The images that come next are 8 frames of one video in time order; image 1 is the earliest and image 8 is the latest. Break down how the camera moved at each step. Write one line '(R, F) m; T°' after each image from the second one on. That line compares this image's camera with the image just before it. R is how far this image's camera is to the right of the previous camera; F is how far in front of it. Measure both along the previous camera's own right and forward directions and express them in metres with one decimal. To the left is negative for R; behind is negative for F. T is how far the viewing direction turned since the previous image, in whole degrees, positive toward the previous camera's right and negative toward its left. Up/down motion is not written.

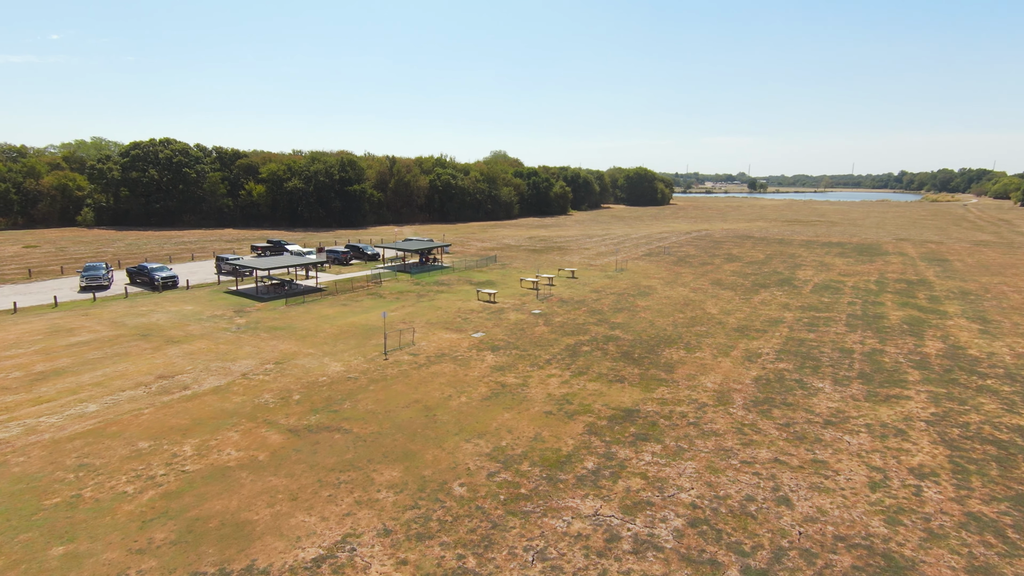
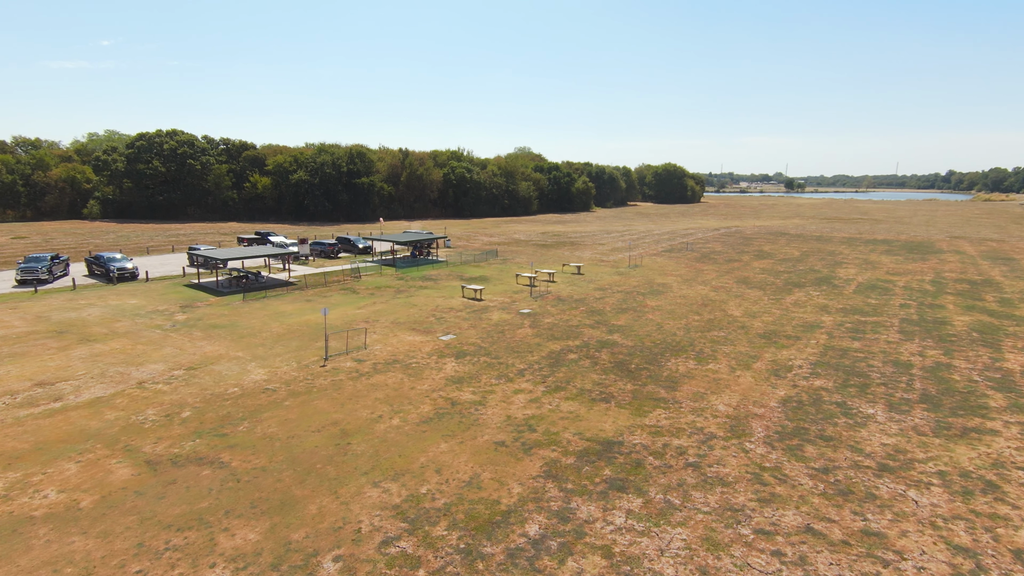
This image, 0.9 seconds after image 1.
(+2.2, +4.6) m; -3°
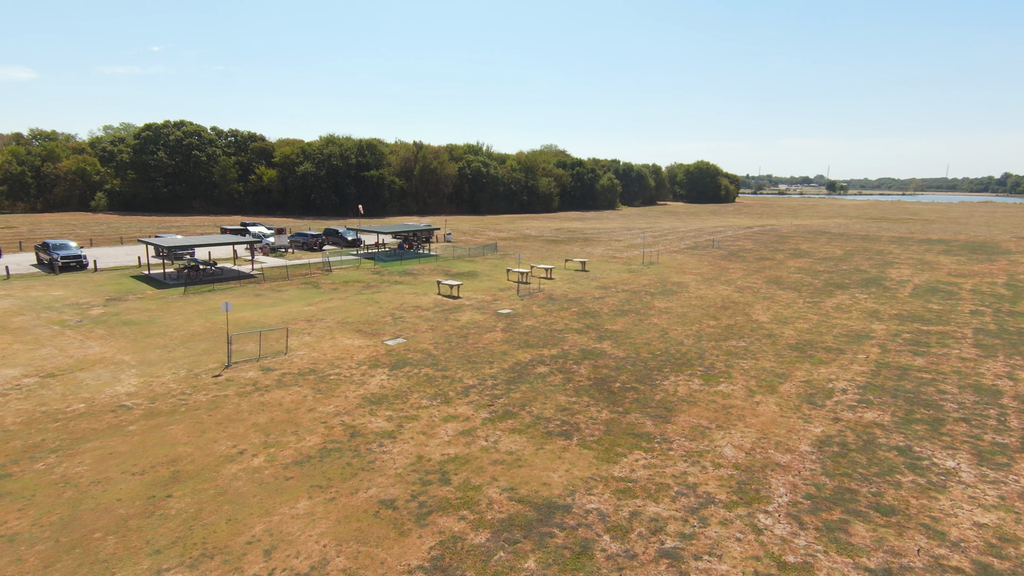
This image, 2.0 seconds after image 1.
(+2.2, +4.6) m; -3°
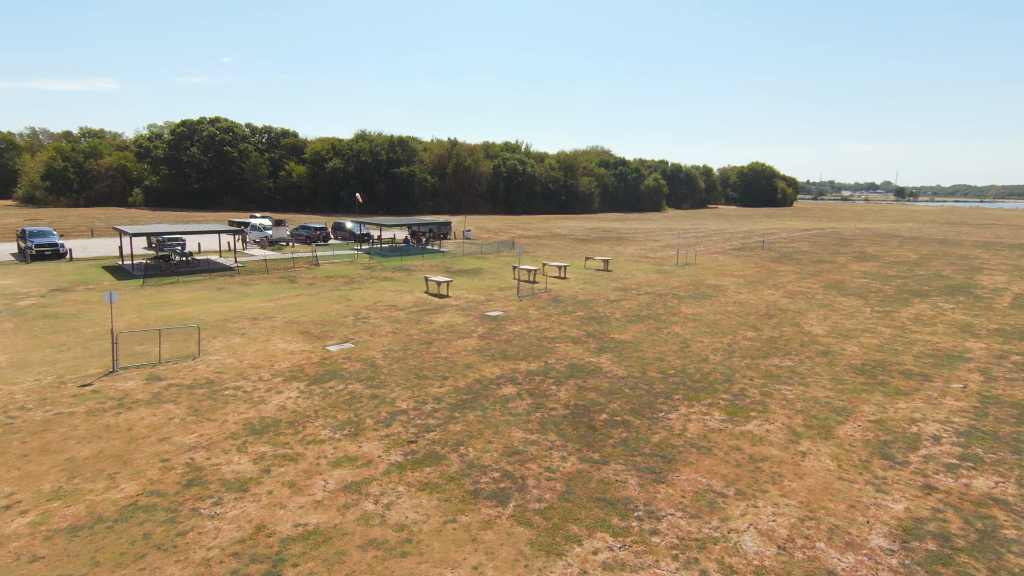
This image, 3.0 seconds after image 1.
(+1.9, +4.1) m; -5°
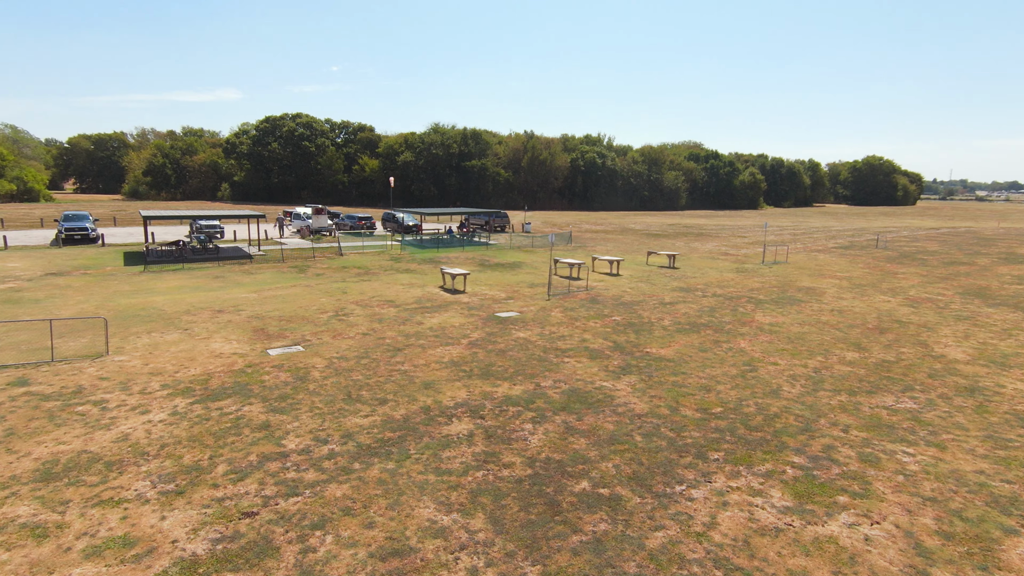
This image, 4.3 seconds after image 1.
(+1.9, +4.1) m; -9°
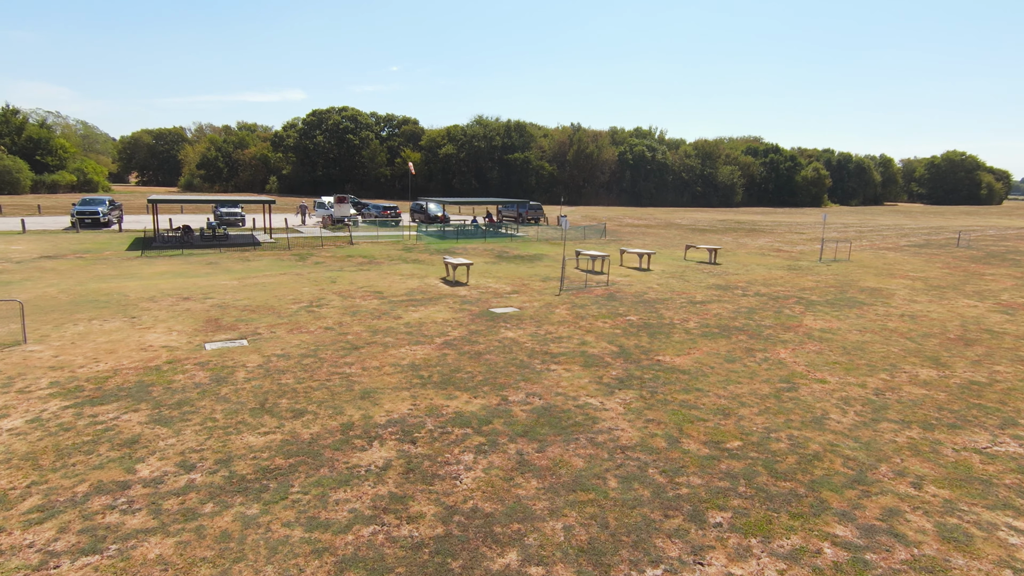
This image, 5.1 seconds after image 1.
(+1.2, +2.2) m; -5°
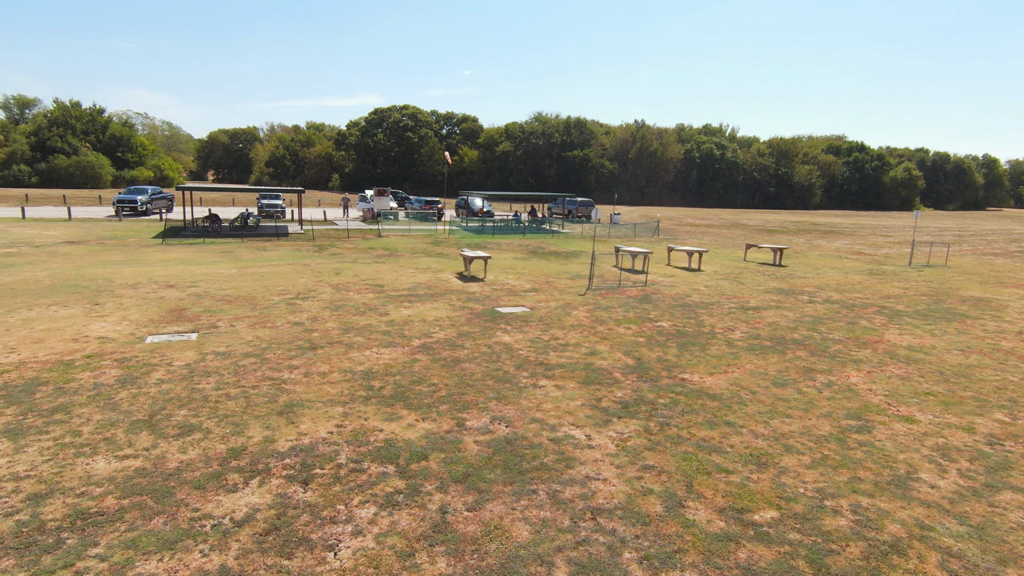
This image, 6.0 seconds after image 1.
(+1.1, +2.0) m; -6°
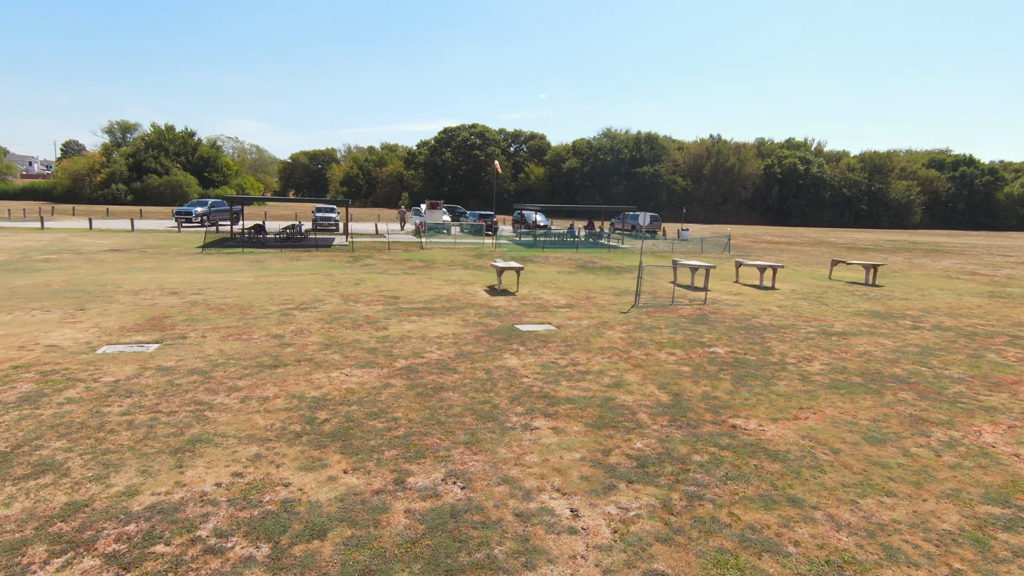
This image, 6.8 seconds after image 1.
(+0.8, +1.8) m; -7°
